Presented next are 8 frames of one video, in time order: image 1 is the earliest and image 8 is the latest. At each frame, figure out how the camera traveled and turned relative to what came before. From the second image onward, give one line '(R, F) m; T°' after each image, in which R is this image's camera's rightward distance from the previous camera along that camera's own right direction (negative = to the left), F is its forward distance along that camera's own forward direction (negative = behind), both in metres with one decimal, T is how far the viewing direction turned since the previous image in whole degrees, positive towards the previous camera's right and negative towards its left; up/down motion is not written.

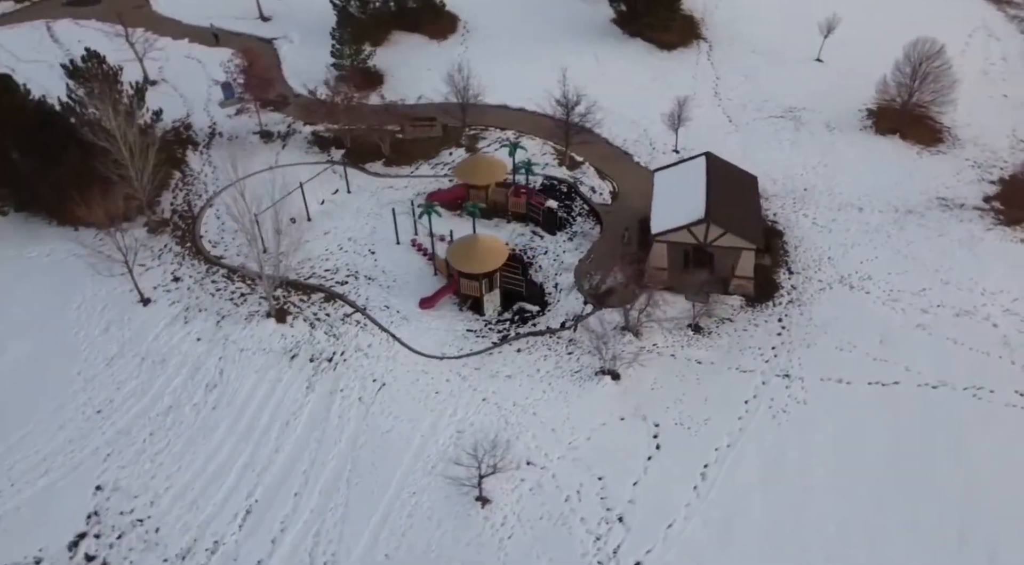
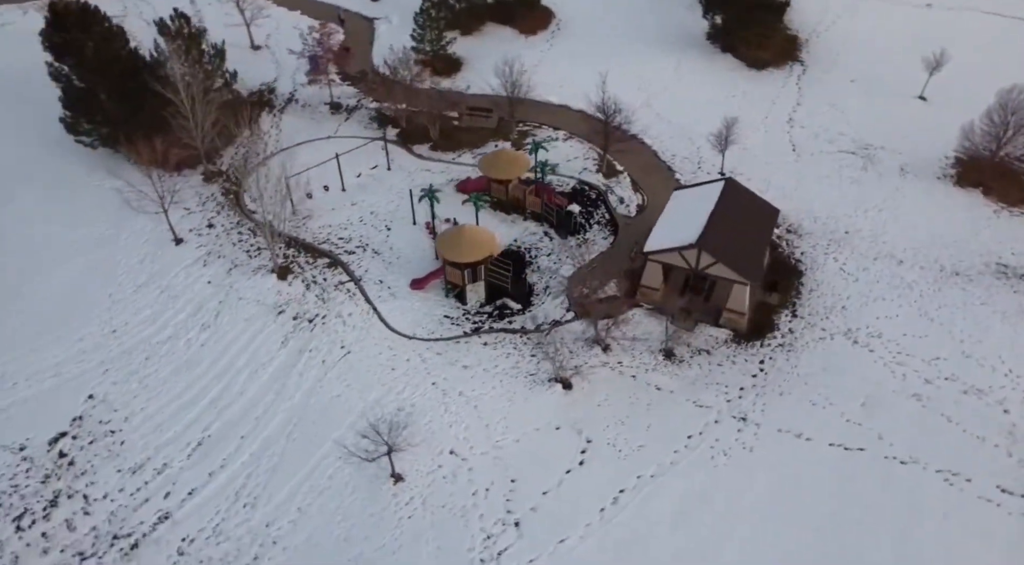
(+4.7, +0.4) m; -11°
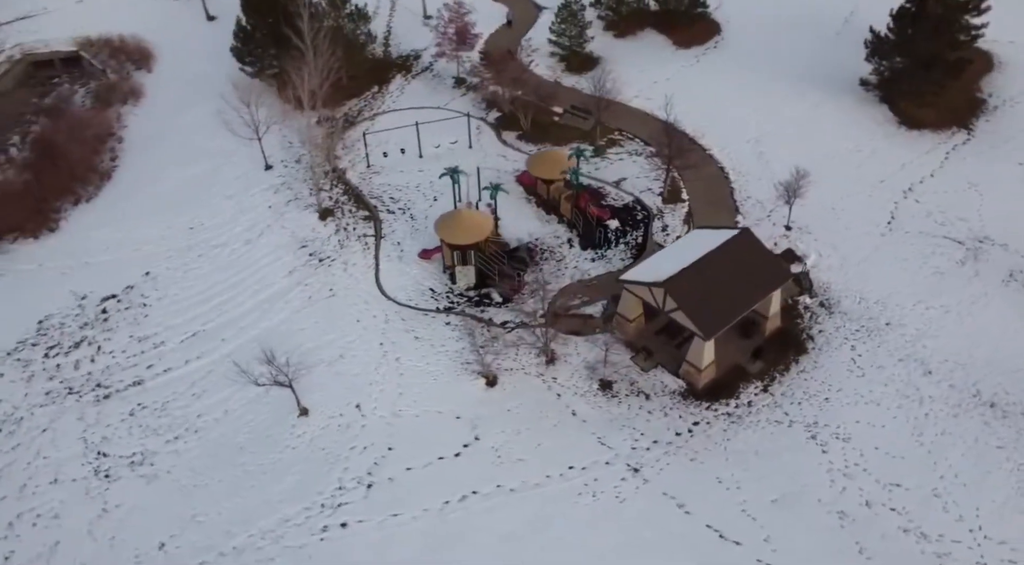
(+7.5, +0.9) m; -17°
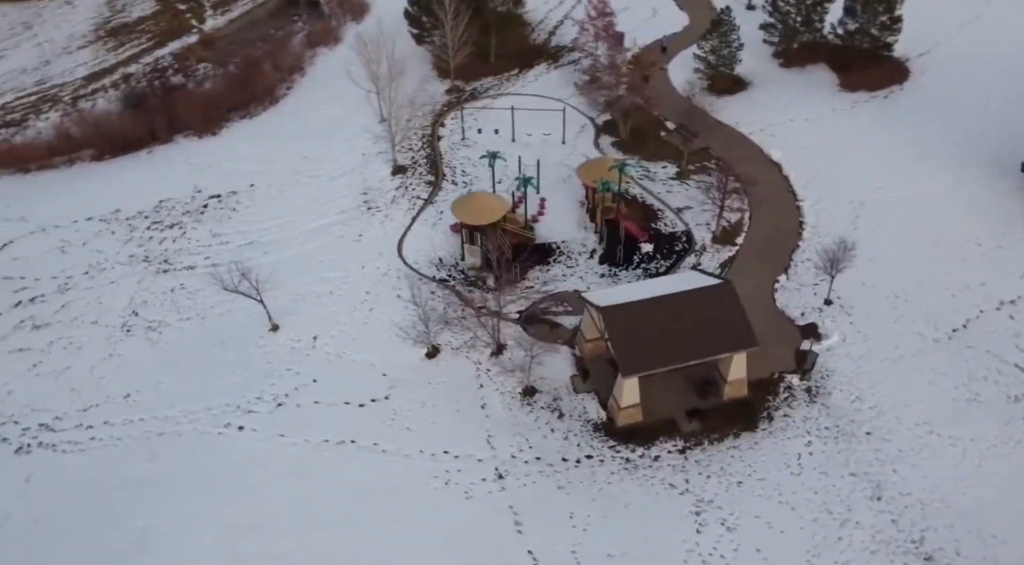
(+7.7, +0.9) m; -18°
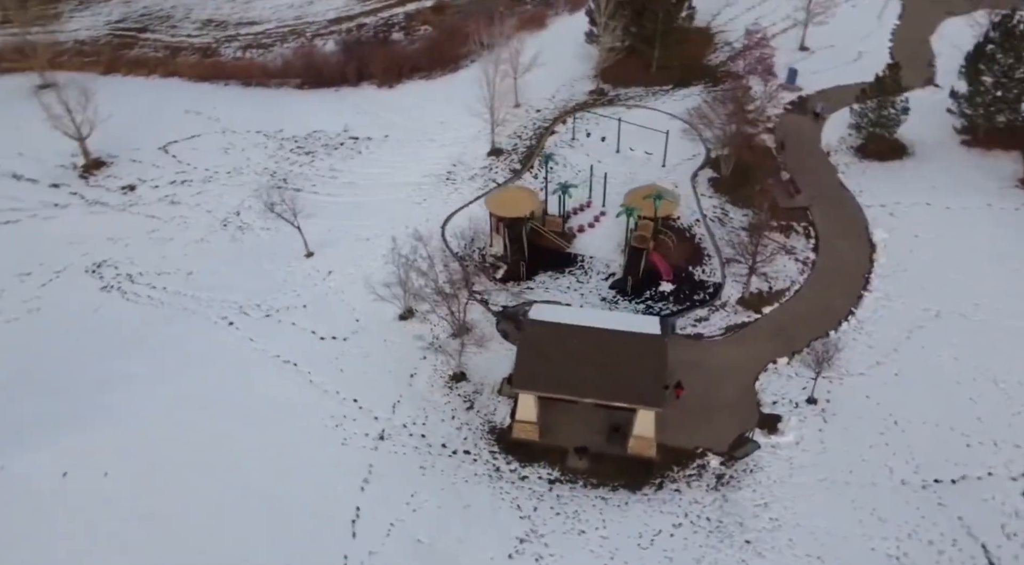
(+8.1, +0.8) m; -19°
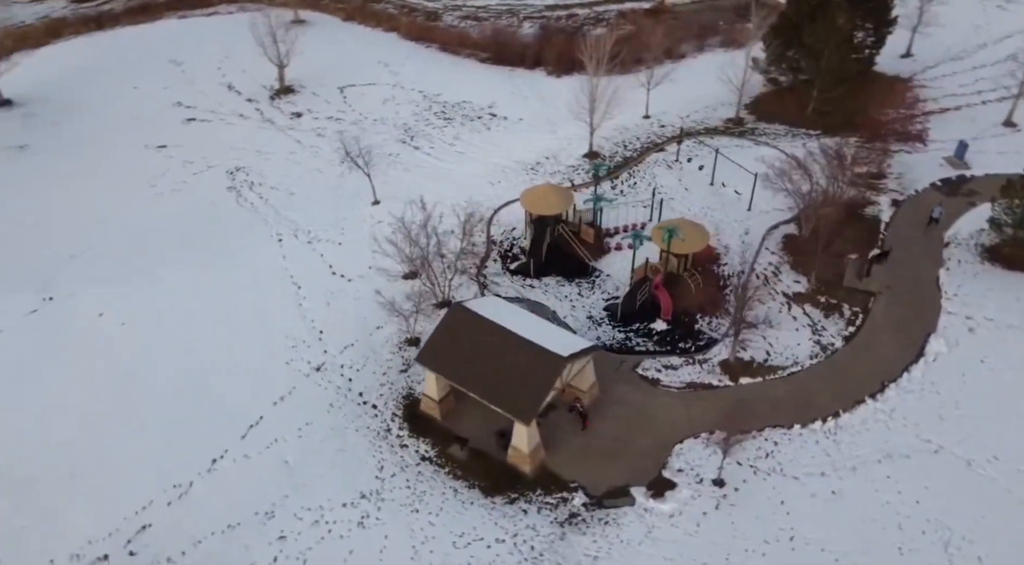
(+8.0, +0.9) m; -19°
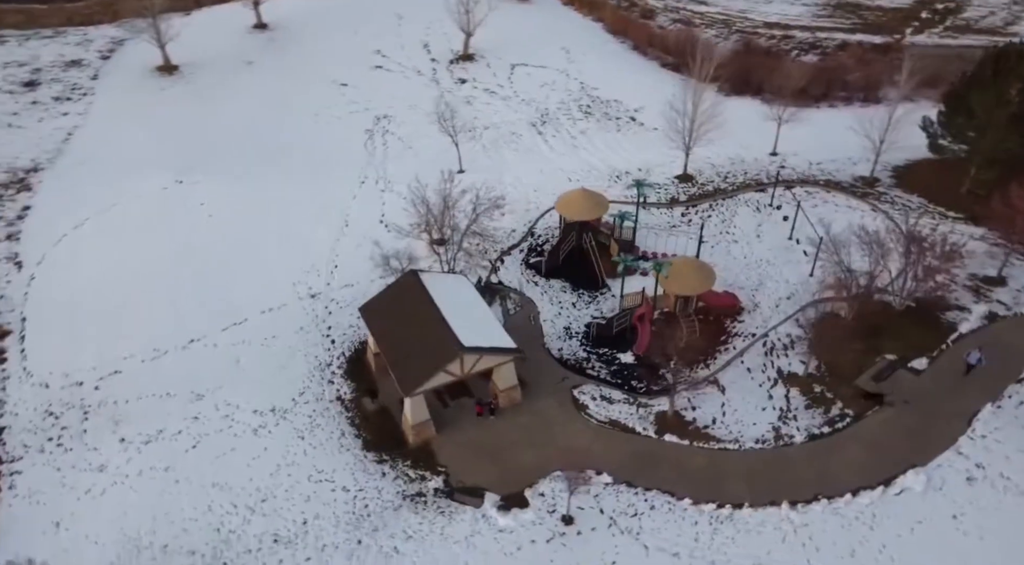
(+7.9, +1.0) m; -19°
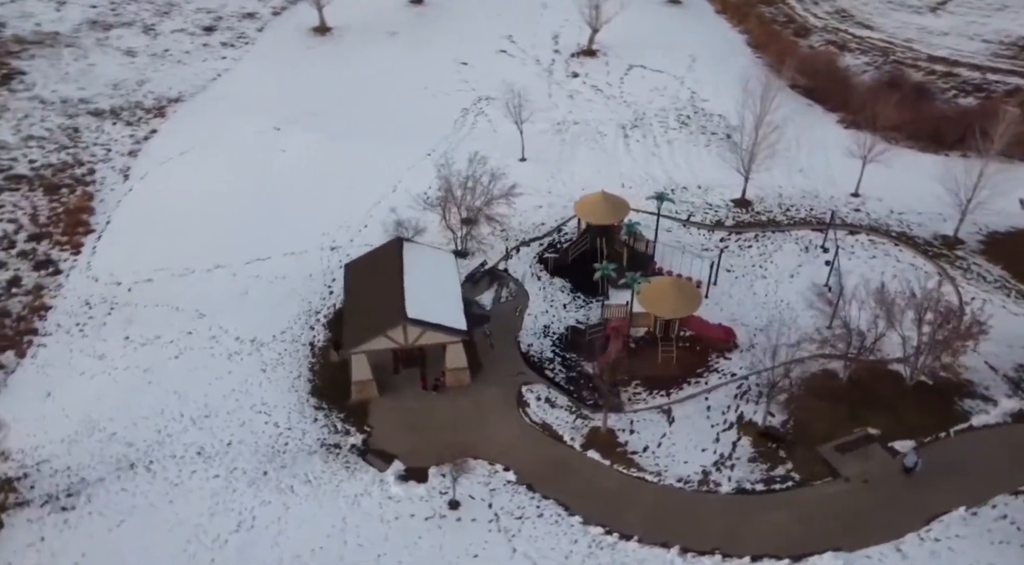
(+5.6, +0.4) m; -13°
